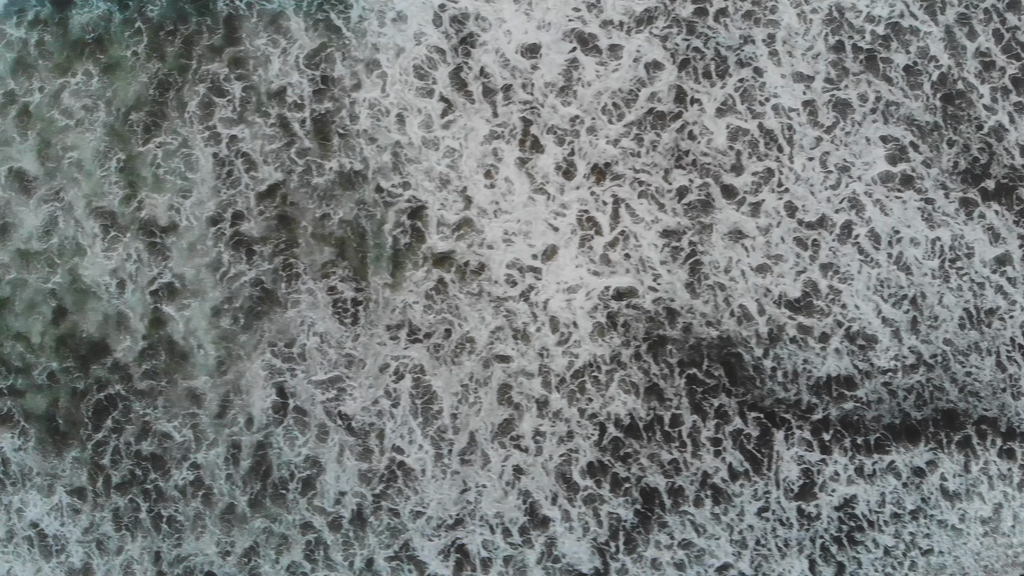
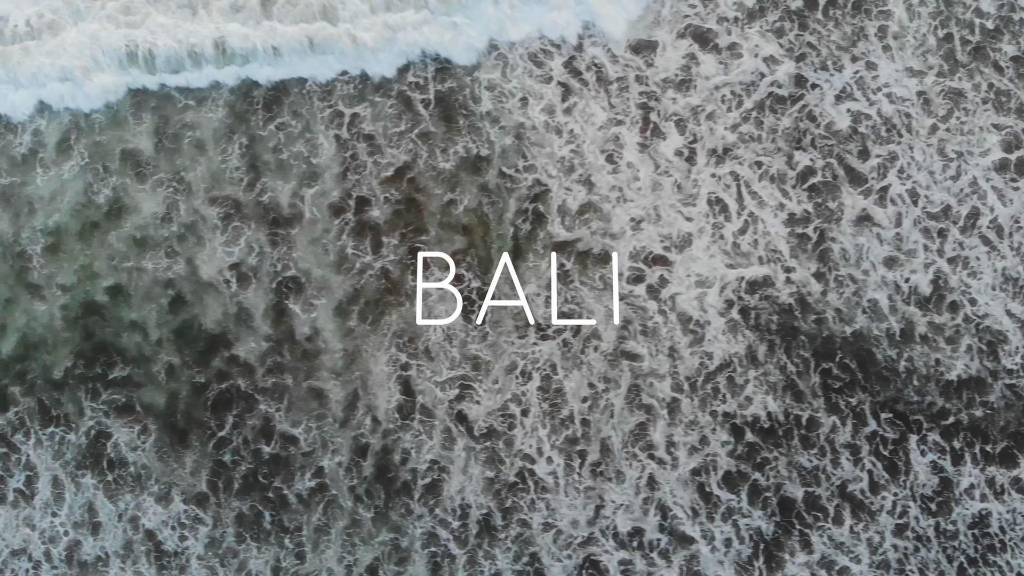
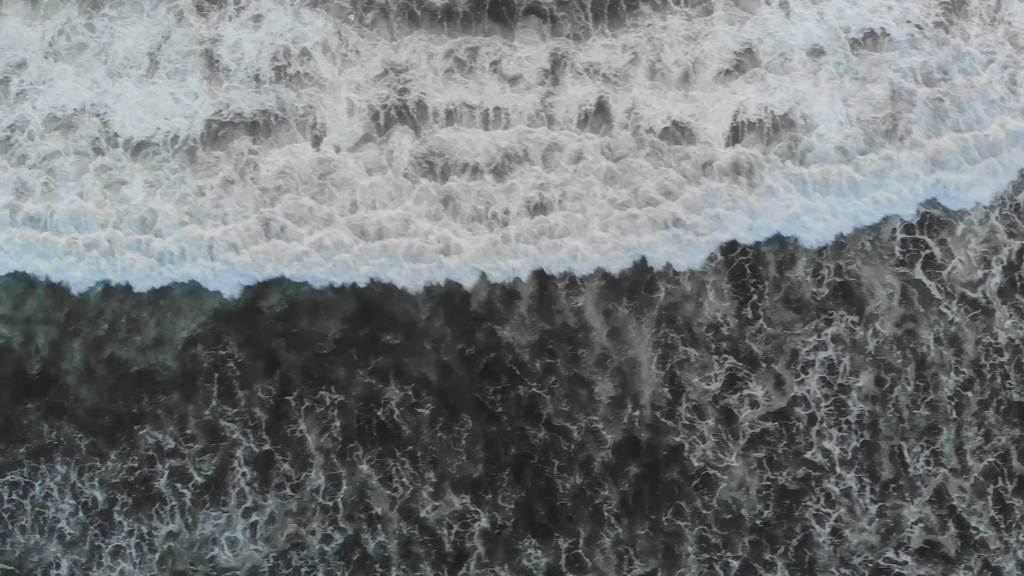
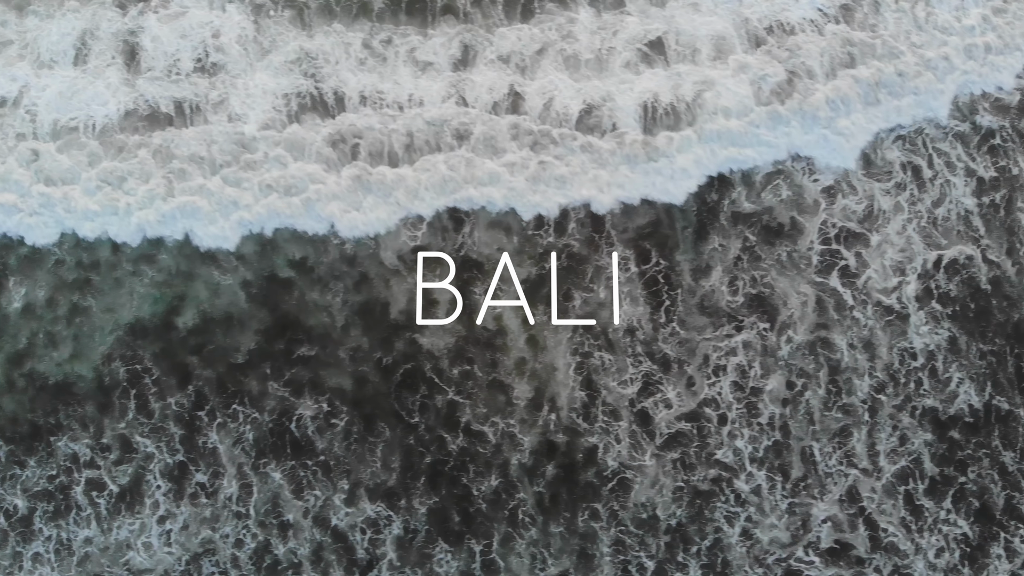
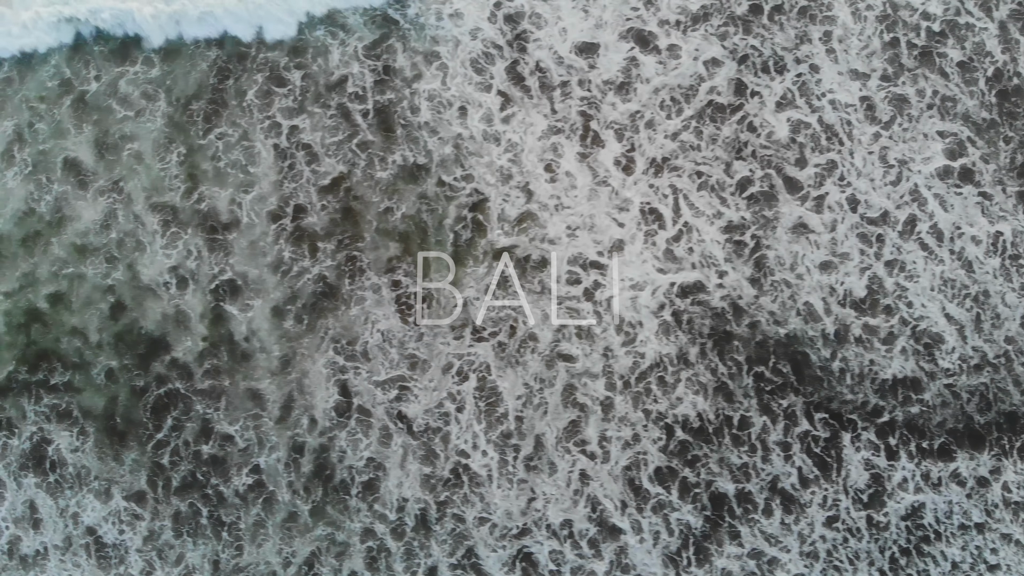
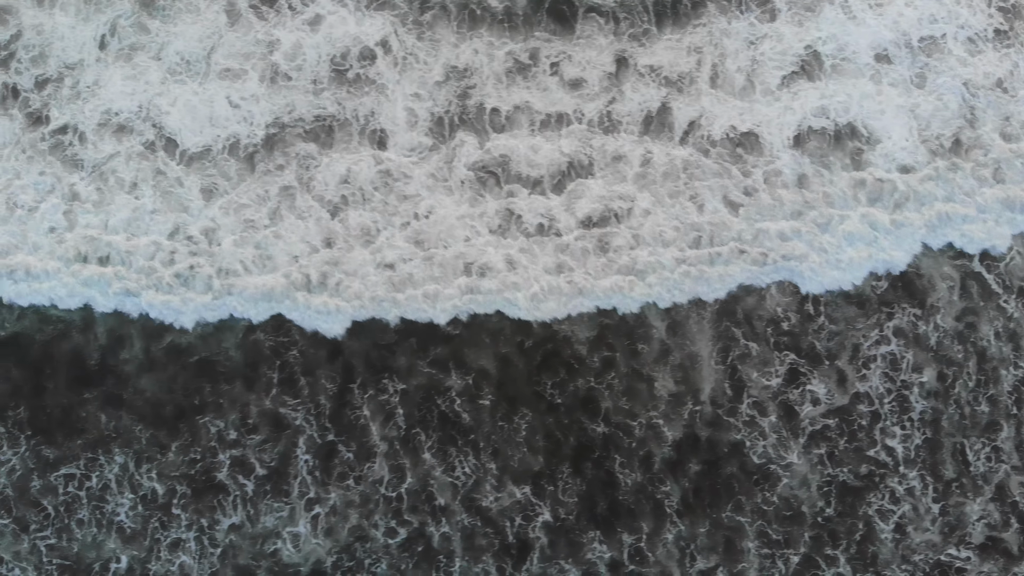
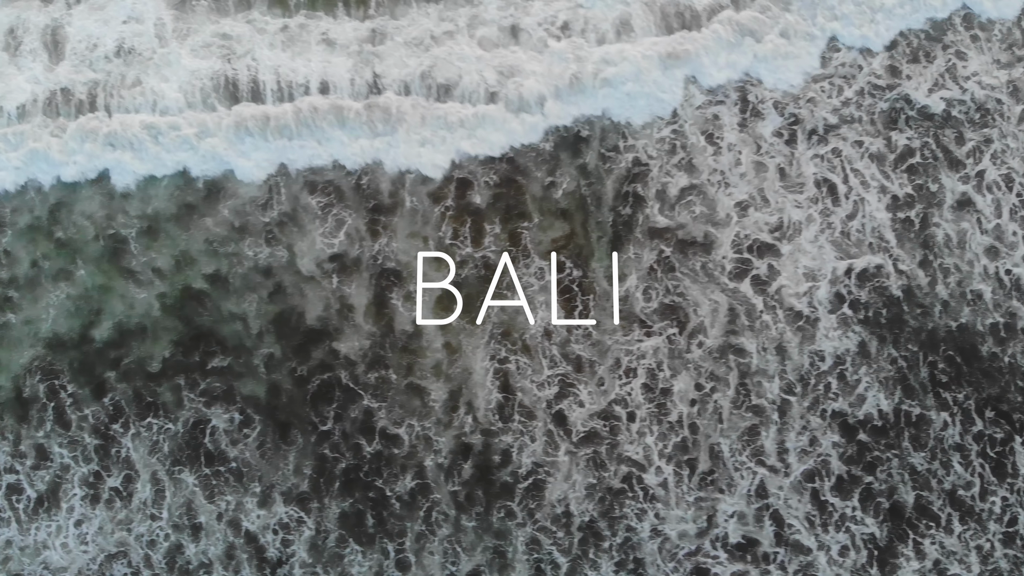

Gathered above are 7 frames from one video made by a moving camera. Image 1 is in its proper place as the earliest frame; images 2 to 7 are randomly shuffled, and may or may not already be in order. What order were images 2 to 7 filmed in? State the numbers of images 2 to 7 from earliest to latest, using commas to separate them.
5, 2, 7, 4, 3, 6
